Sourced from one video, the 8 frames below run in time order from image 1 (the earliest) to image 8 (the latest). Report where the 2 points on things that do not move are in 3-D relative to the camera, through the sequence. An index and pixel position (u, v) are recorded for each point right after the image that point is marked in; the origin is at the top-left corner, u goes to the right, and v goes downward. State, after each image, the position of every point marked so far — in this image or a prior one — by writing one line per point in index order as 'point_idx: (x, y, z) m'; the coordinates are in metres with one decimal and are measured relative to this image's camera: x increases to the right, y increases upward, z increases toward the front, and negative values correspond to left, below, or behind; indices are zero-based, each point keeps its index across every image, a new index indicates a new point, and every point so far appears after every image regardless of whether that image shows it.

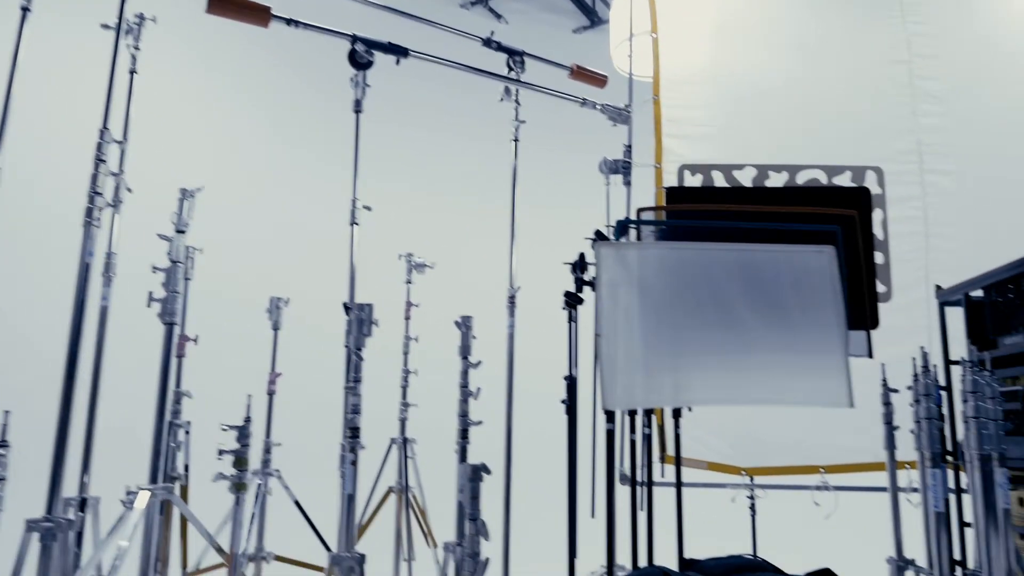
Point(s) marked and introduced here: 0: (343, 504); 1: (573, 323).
0: (-0.5, -0.6, +2.1) m
1: (+0.2, -0.1, +2.3) m
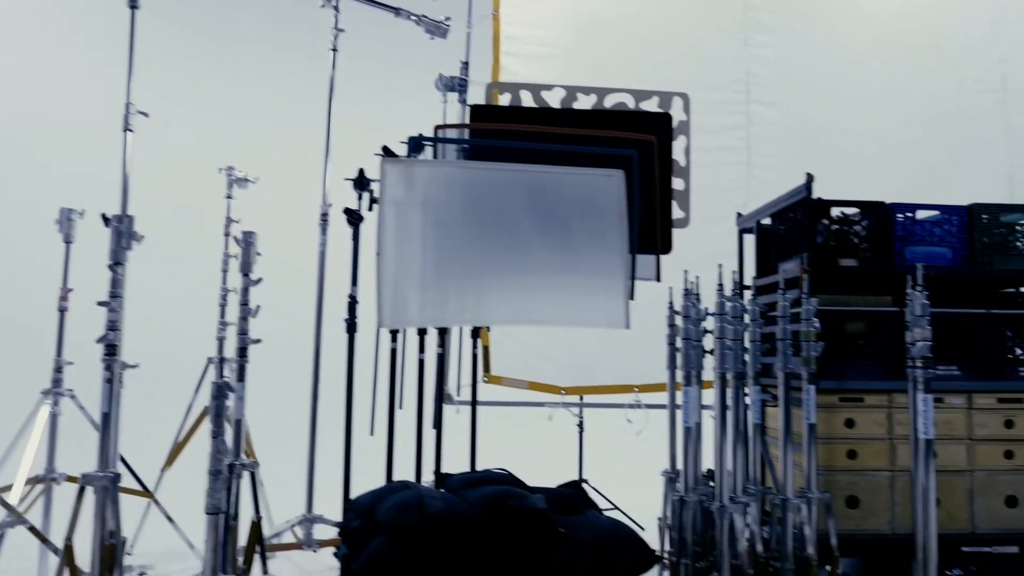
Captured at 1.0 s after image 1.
0: (-1.1, -0.4, +2.1) m
1: (-0.5, +0.1, +2.3) m
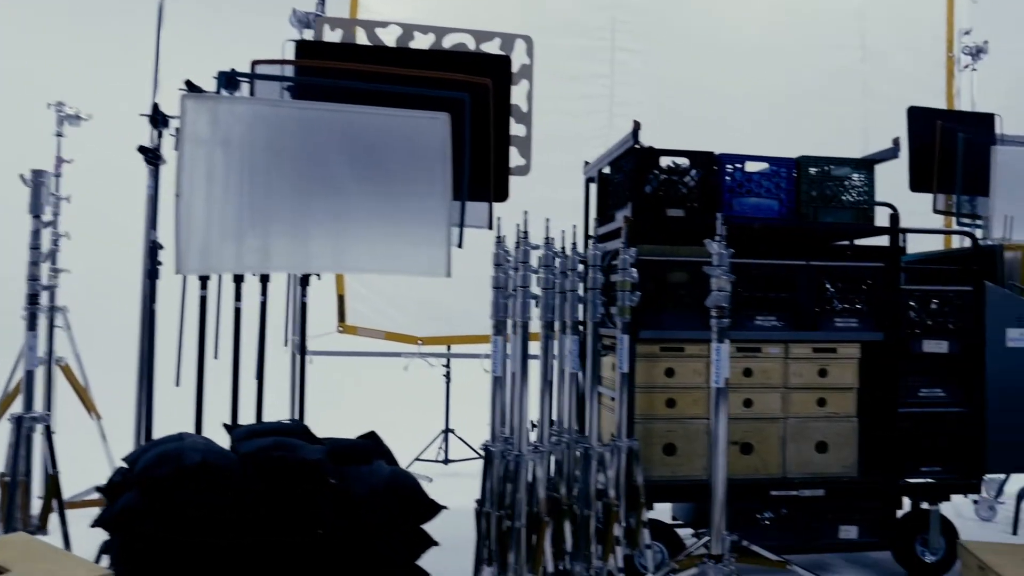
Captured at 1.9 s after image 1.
0: (-1.6, -0.2, +1.9) m
1: (-1.0, +0.3, +2.1) m
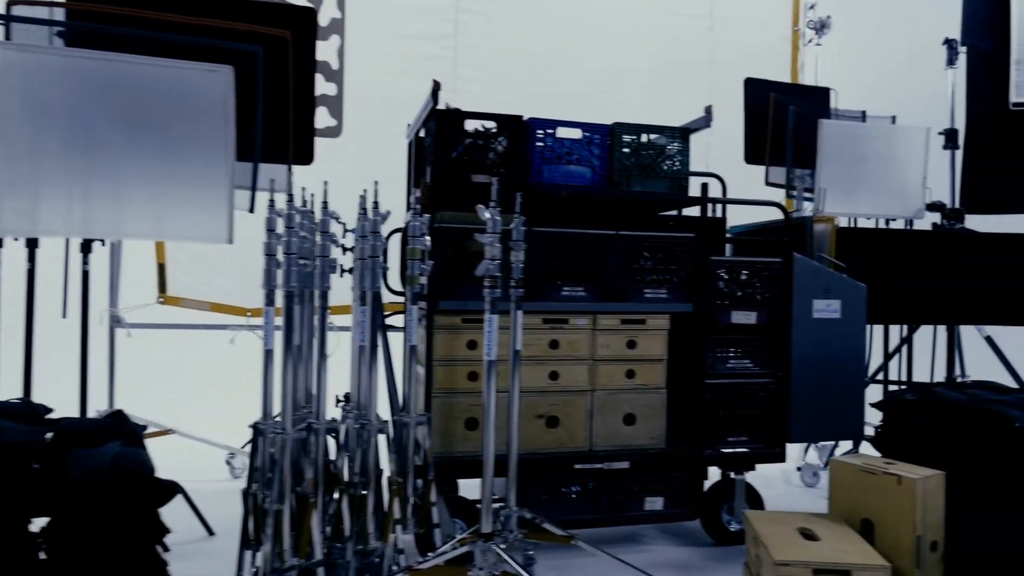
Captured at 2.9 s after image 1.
0: (-2.2, -0.1, +1.6) m
1: (-1.6, +0.4, +1.9) m
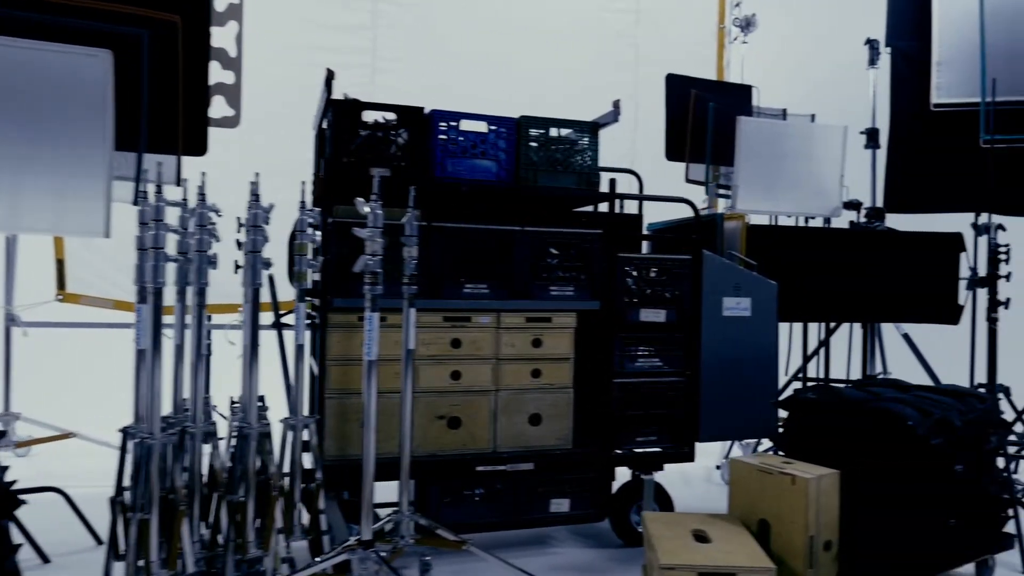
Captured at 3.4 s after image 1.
0: (-2.4, -0.1, +1.4) m
1: (-1.8, +0.4, +1.7) m
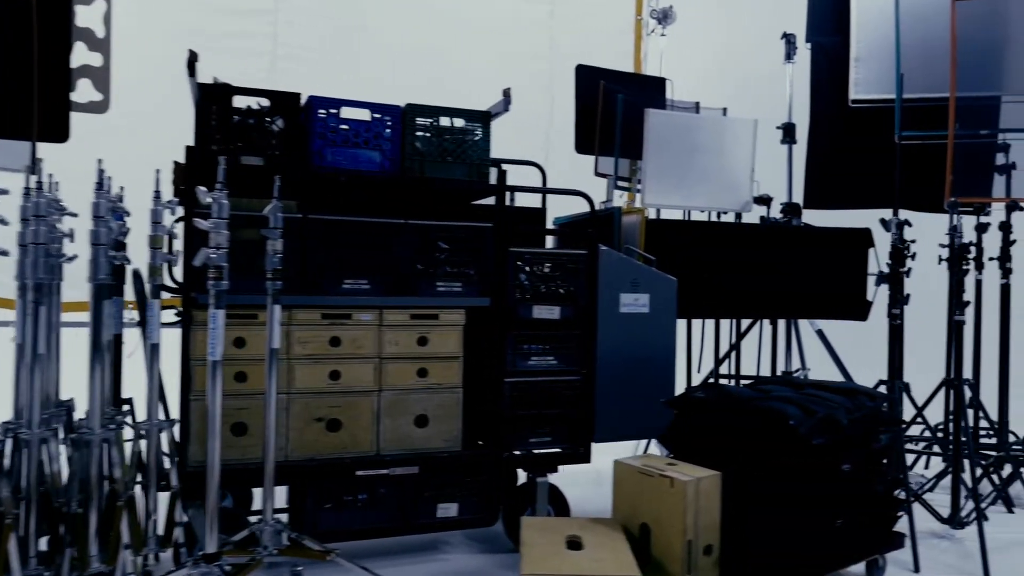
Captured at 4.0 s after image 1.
0: (-2.7, -0.1, +1.2) m
1: (-2.2, +0.4, +1.5) m
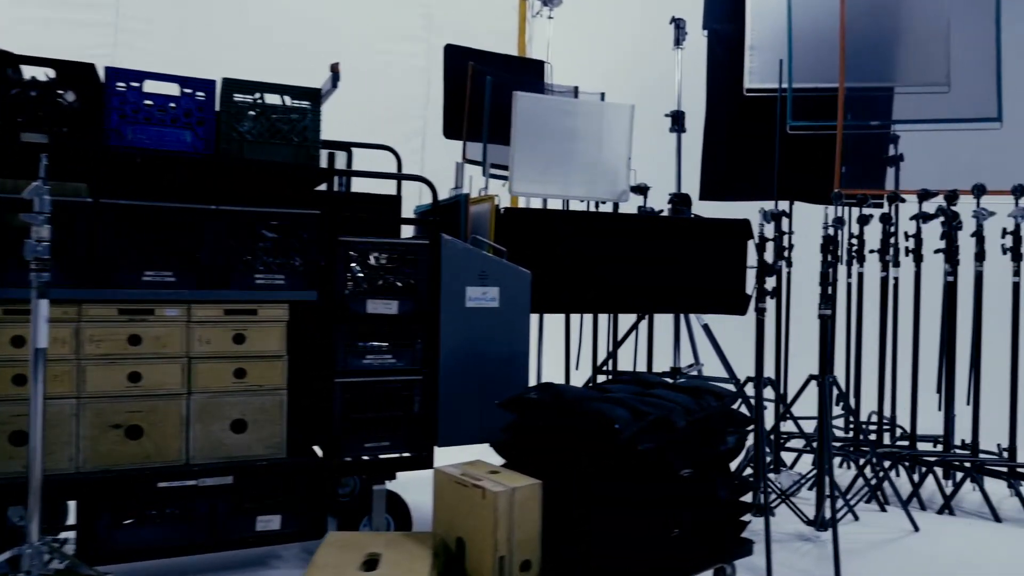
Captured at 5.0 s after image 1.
0: (-3.2, -0.1, +0.9) m
1: (-2.6, +0.4, +1.2) m
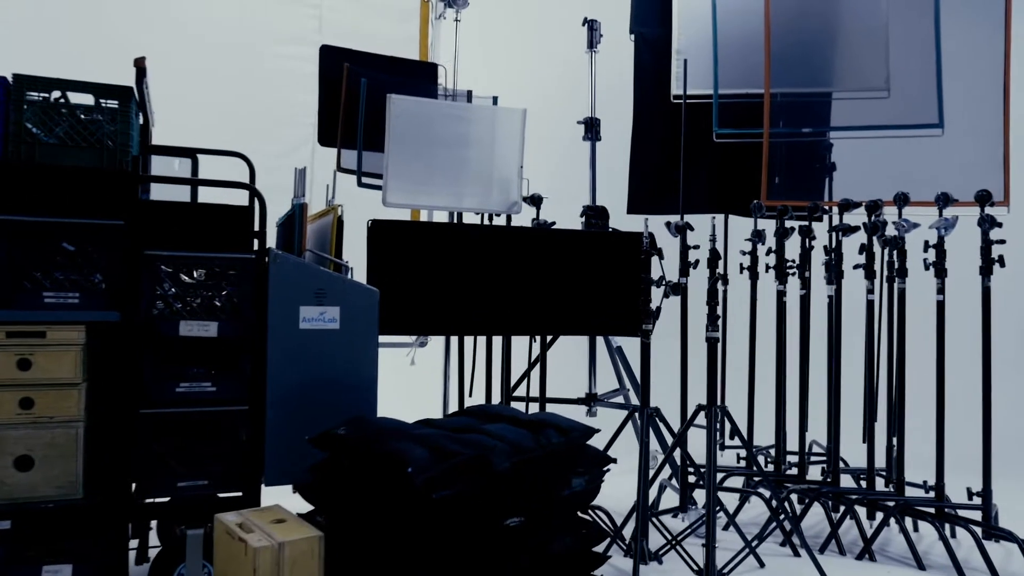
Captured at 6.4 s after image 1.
0: (-3.6, -0.1, +0.7) m
1: (-3.0, +0.4, +1.1) m
